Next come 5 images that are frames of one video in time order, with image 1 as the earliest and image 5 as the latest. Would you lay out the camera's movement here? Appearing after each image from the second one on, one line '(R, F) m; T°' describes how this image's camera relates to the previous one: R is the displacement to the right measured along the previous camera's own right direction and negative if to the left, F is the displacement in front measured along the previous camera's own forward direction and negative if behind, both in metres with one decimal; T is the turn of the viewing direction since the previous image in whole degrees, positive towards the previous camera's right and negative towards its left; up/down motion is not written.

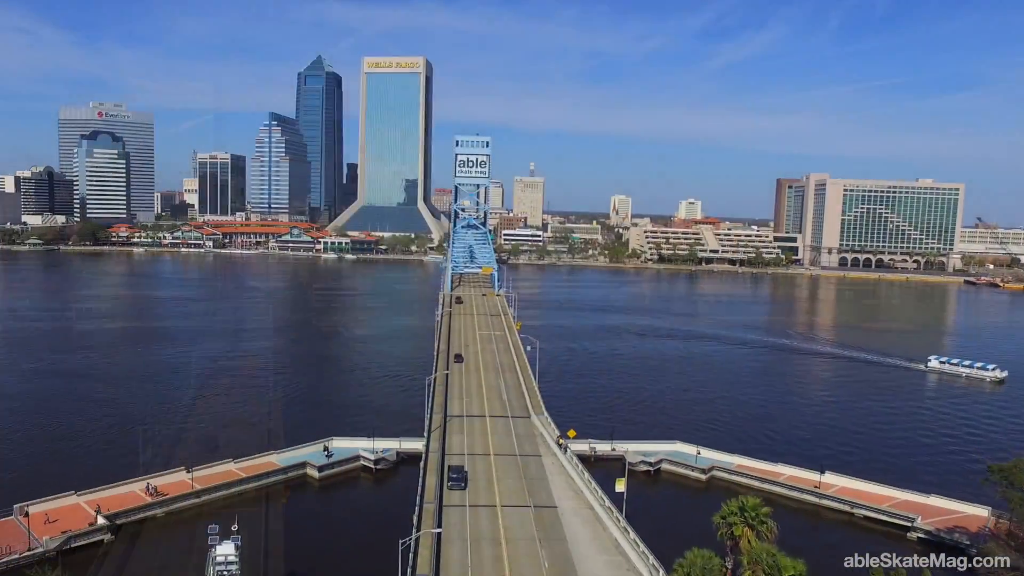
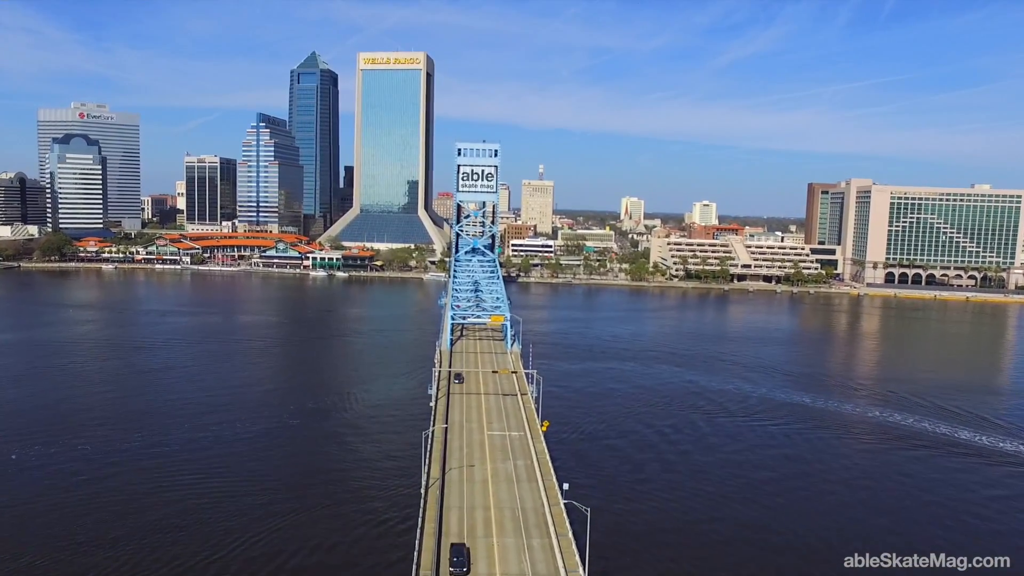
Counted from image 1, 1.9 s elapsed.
(-0.2, +3.8) m; 0°
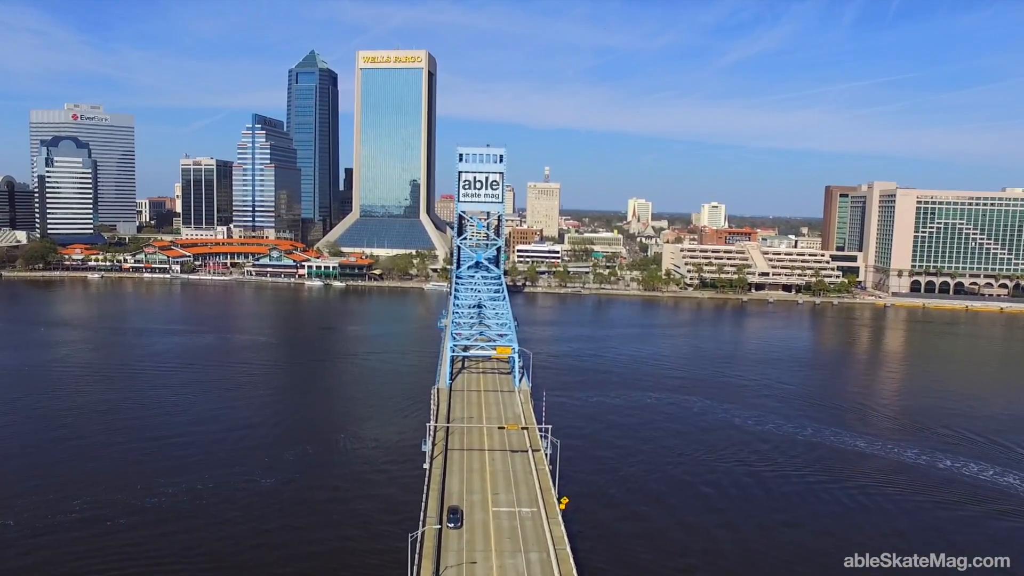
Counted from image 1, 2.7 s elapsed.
(-0.1, +1.7) m; 0°
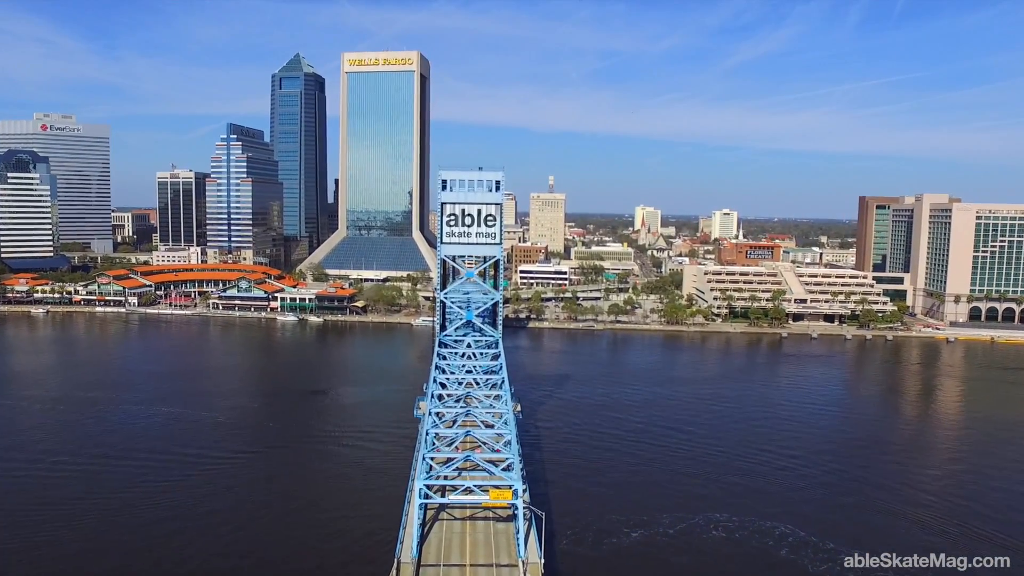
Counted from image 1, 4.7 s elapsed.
(0.0, +4.0) m; 0°
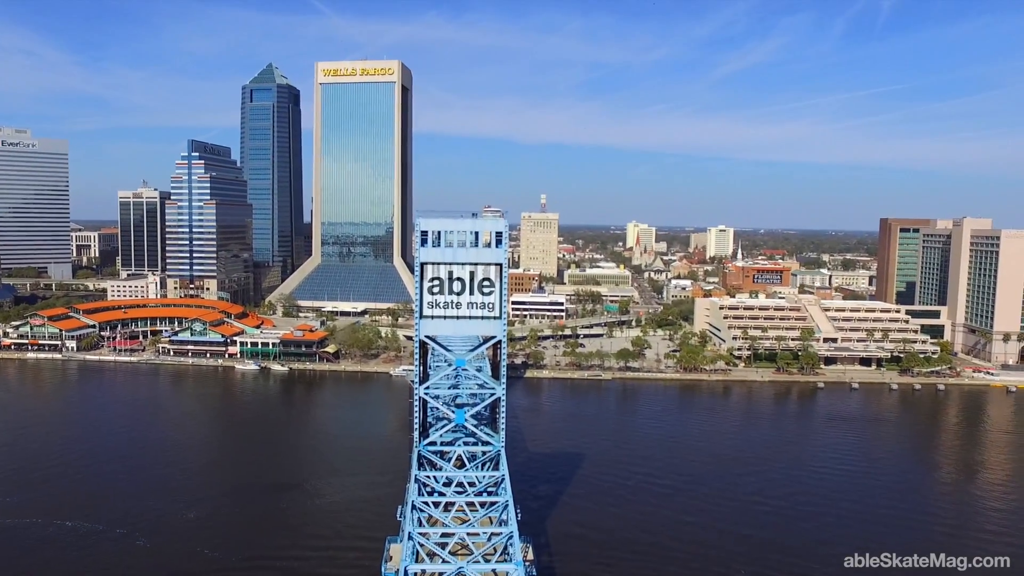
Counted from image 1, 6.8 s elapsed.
(-0.2, +3.5) m; +1°
